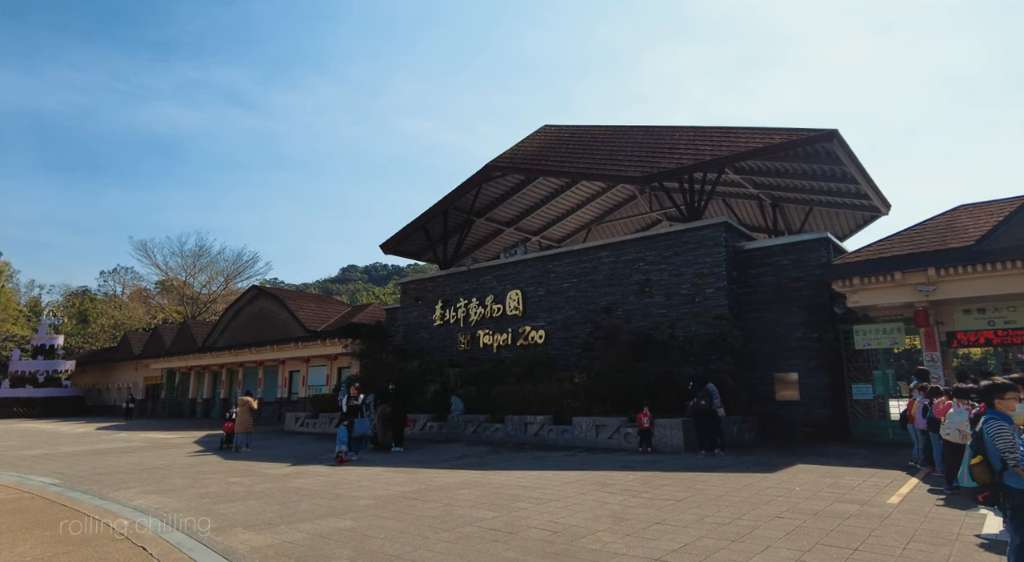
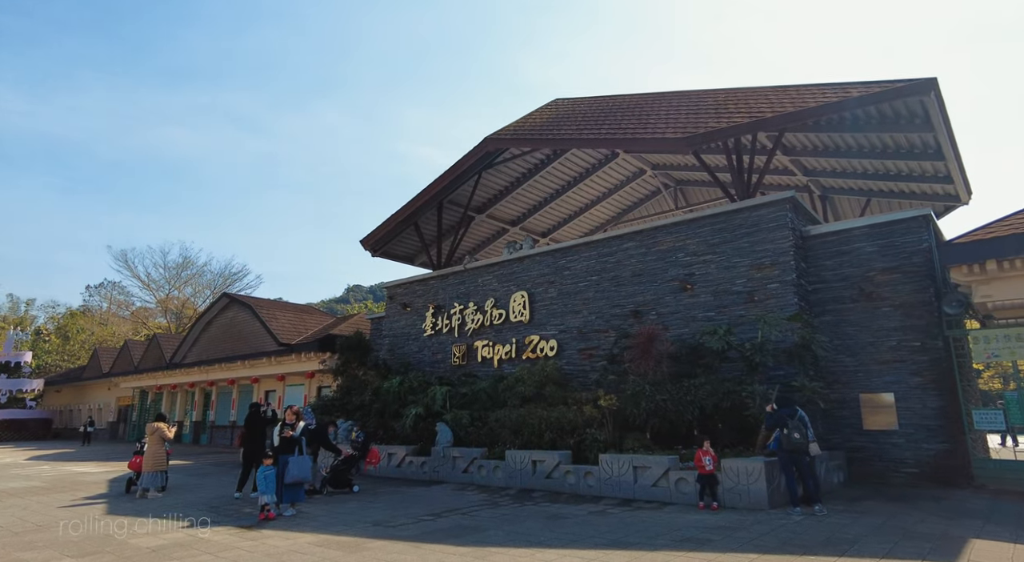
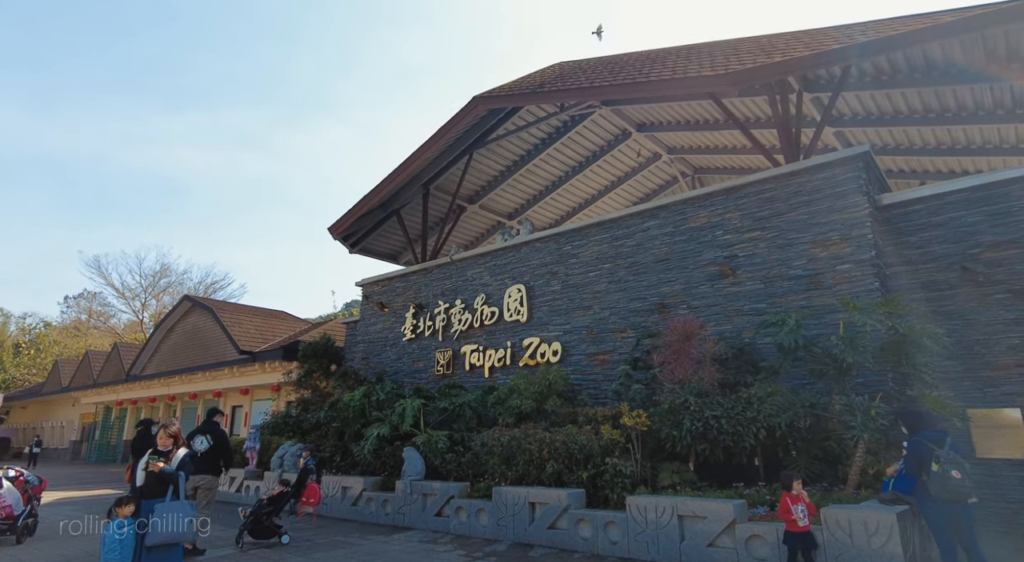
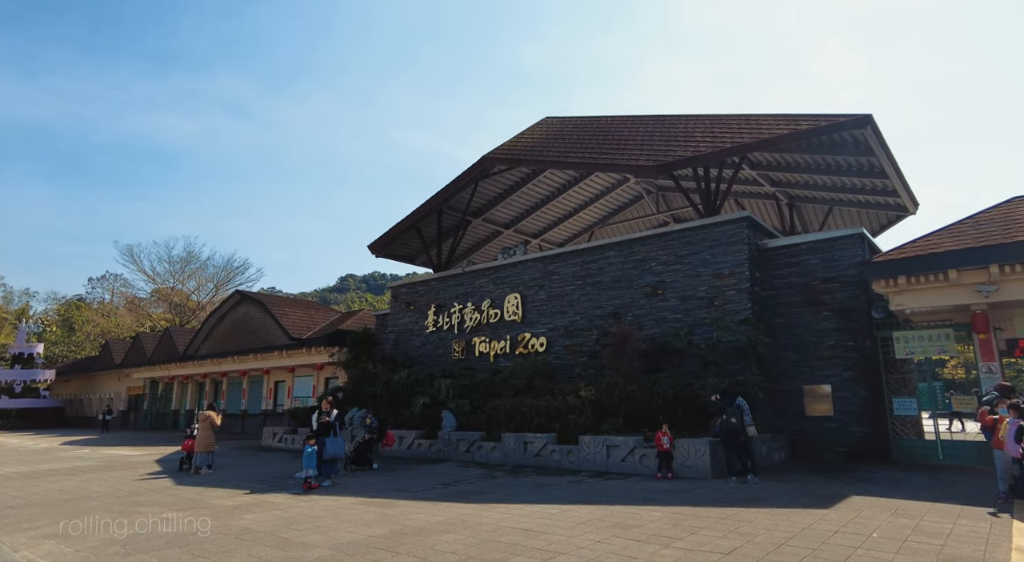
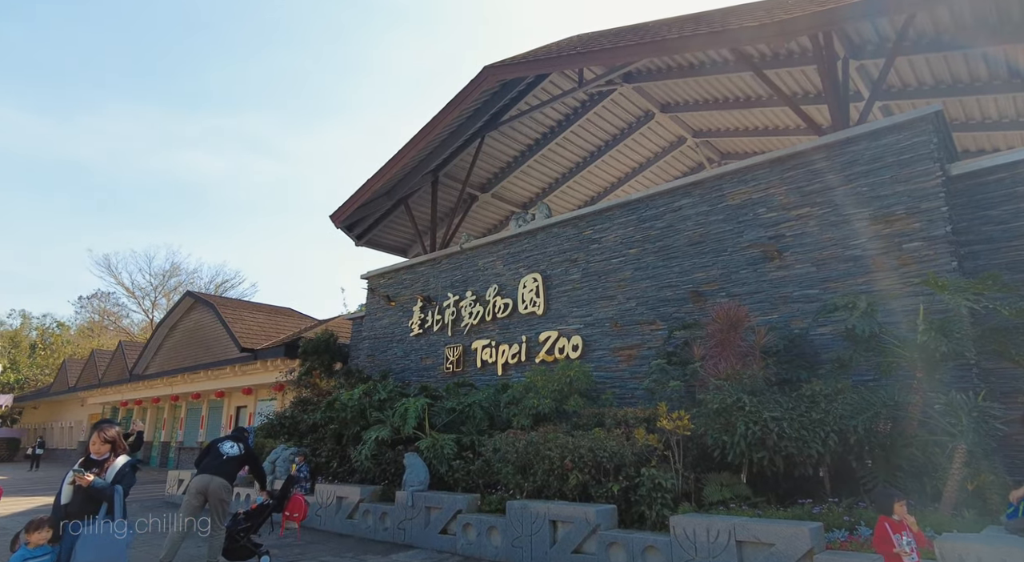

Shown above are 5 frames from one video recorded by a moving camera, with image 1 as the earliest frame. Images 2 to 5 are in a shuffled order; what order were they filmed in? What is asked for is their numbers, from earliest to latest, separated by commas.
4, 2, 3, 5
